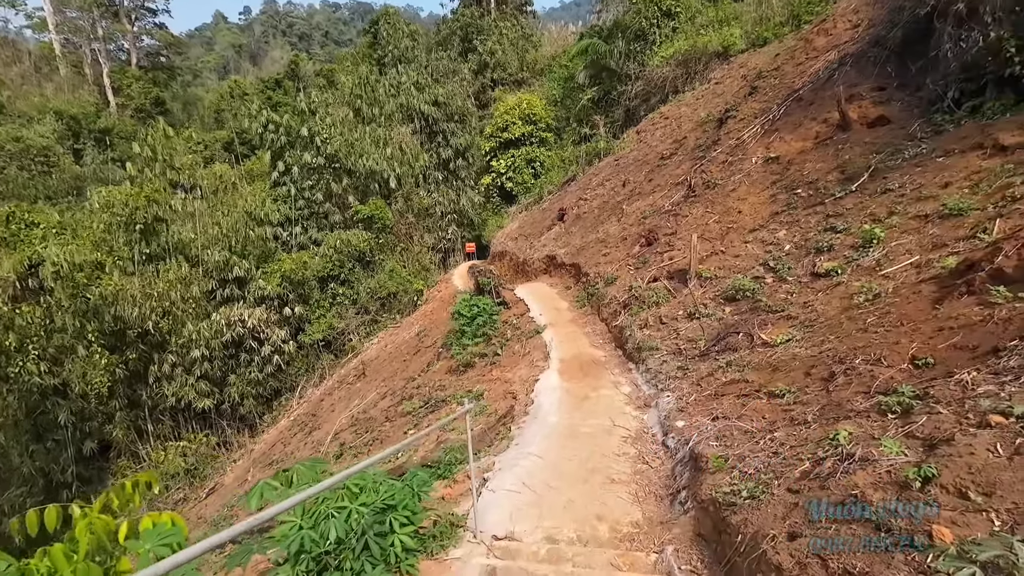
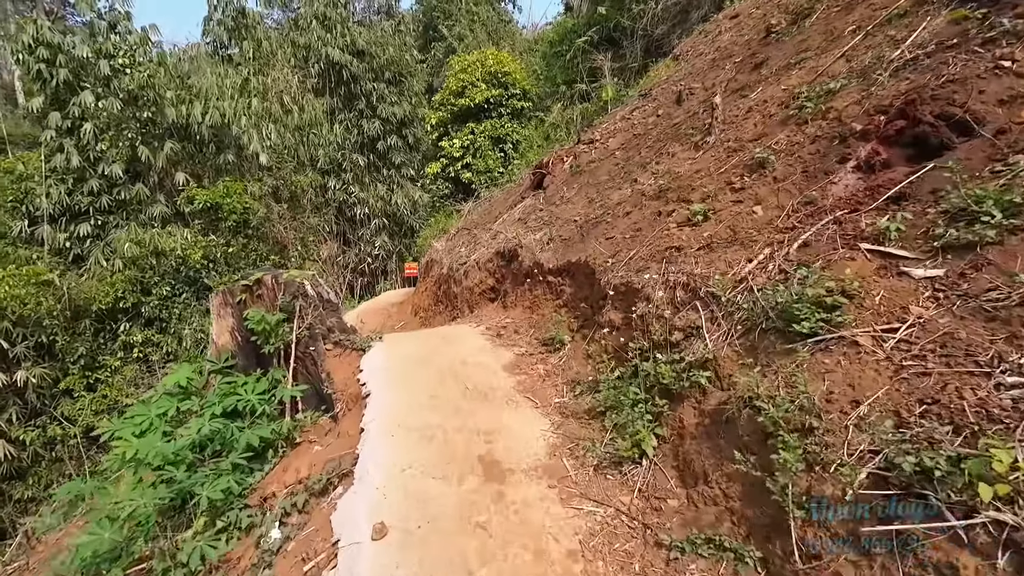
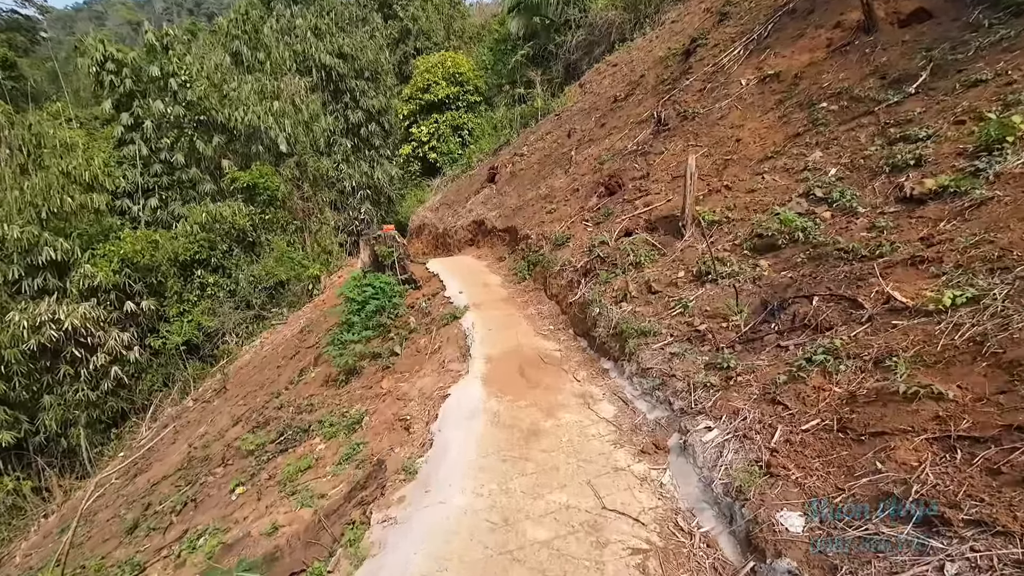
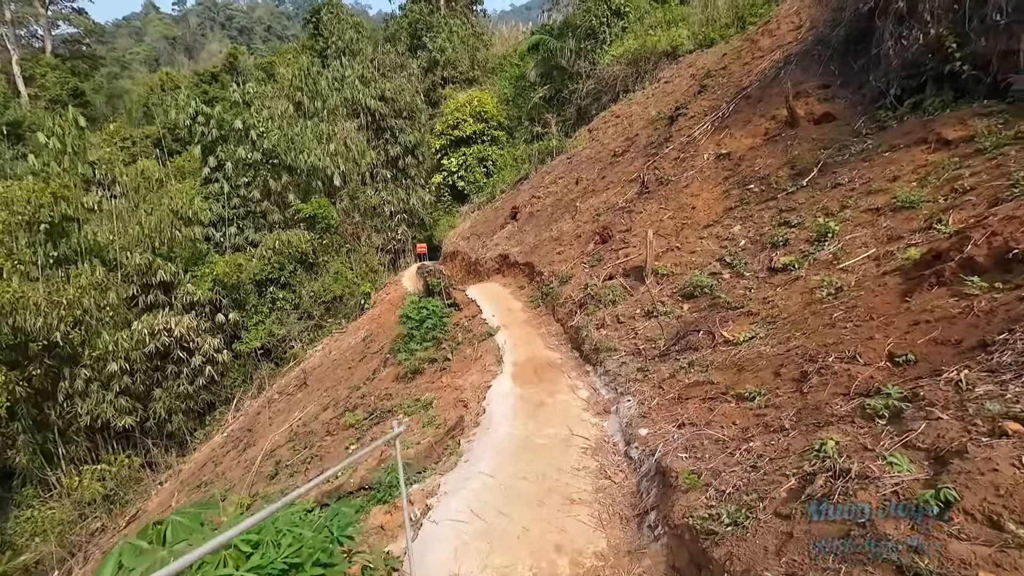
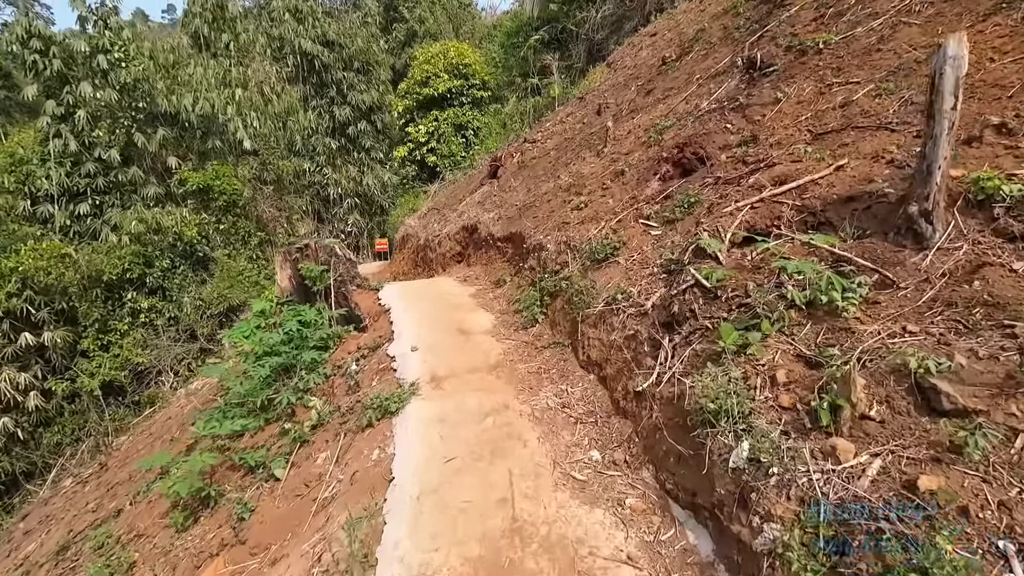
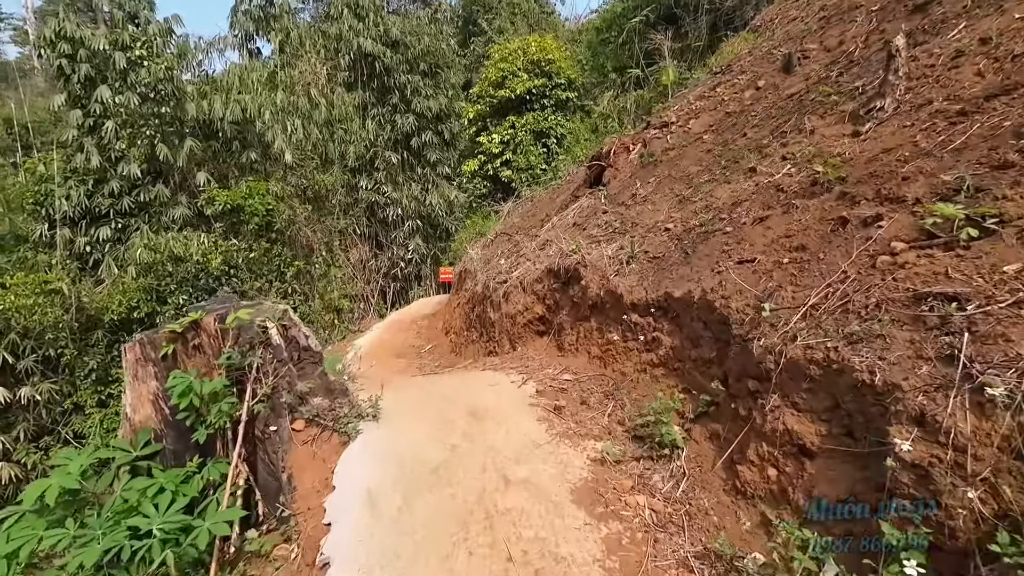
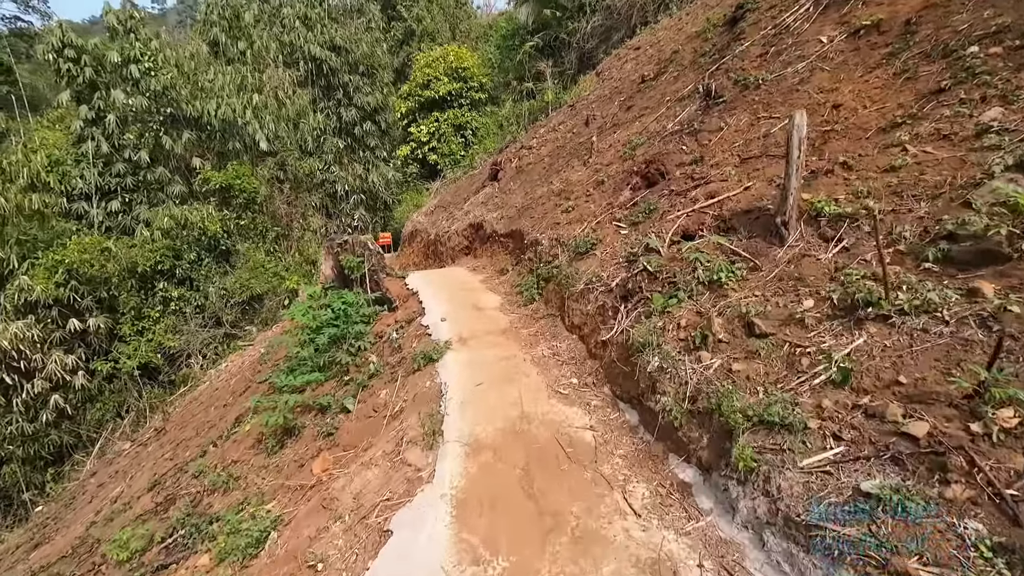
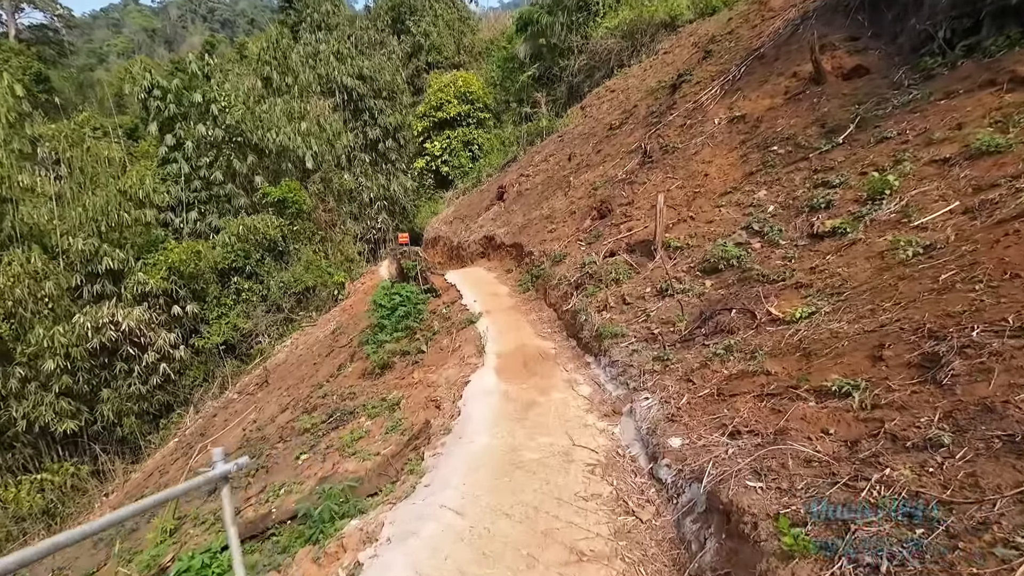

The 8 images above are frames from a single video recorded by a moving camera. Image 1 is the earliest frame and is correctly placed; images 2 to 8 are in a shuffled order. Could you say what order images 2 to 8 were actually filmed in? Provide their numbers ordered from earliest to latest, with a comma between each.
4, 8, 3, 7, 5, 2, 6
